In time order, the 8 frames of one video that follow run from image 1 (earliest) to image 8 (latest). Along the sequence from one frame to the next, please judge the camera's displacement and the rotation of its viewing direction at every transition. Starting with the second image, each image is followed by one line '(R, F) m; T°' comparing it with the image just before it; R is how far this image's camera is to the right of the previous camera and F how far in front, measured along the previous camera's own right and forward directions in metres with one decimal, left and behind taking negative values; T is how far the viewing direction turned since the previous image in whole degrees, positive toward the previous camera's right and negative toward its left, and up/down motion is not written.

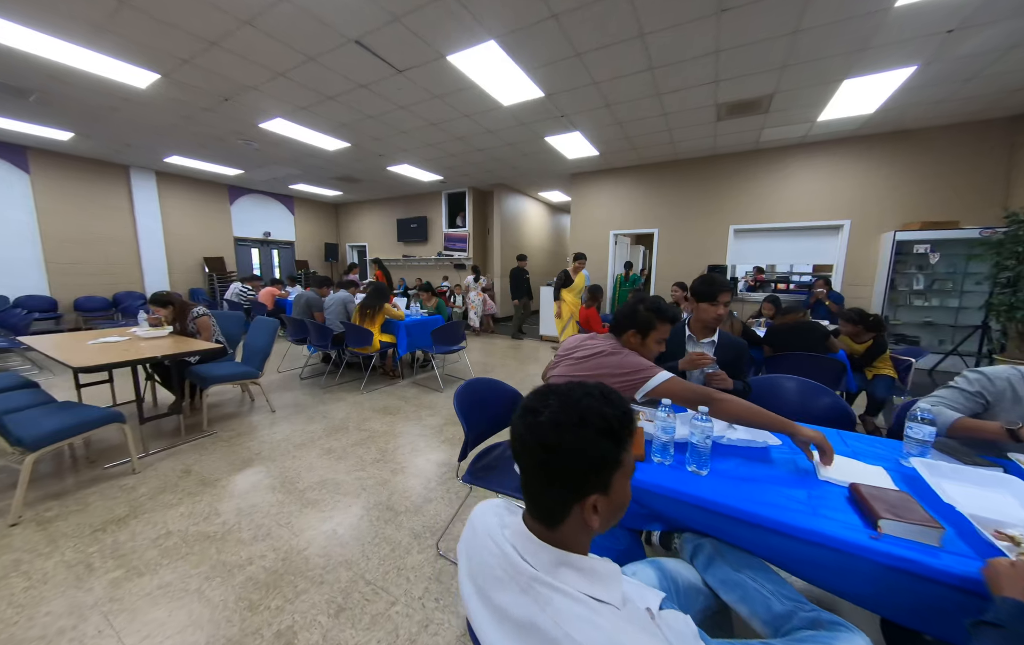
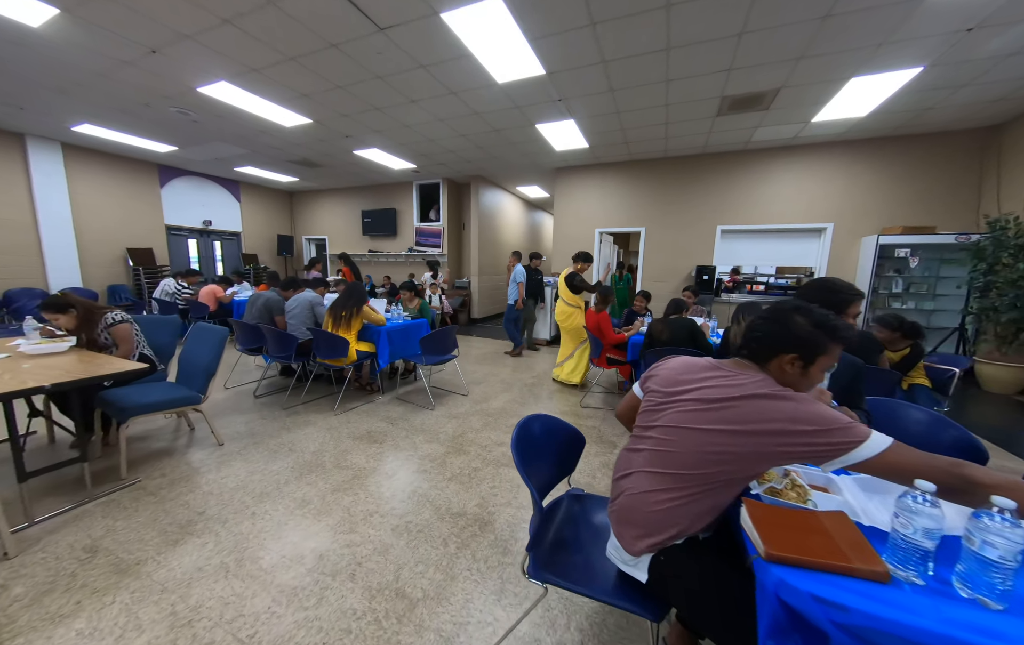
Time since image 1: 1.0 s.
(-0.4, +0.5) m; +6°
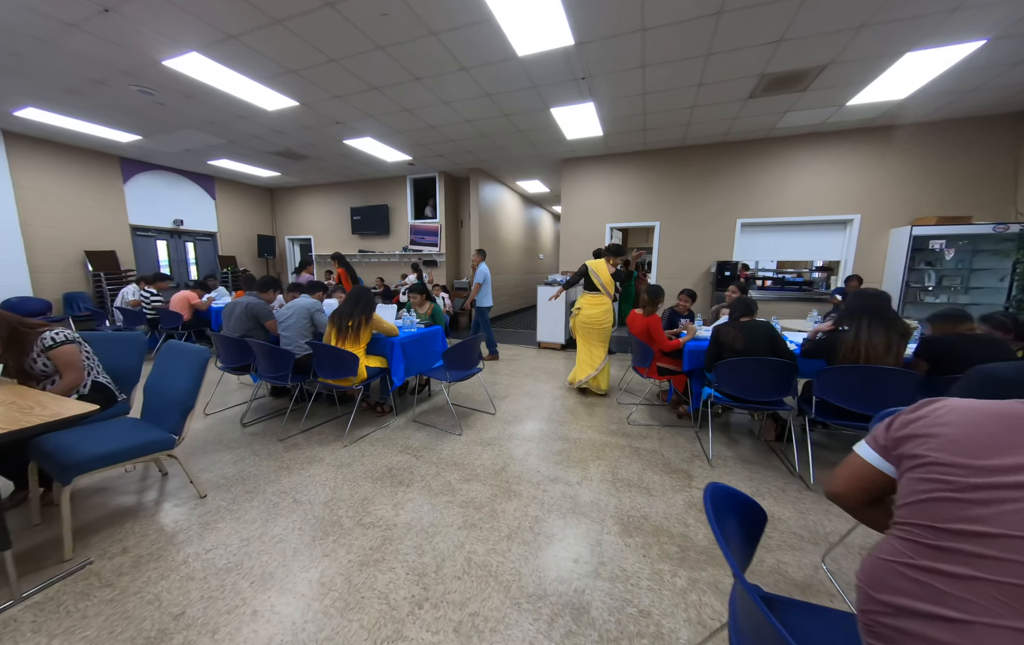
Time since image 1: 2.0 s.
(-0.4, +0.5) m; +2°
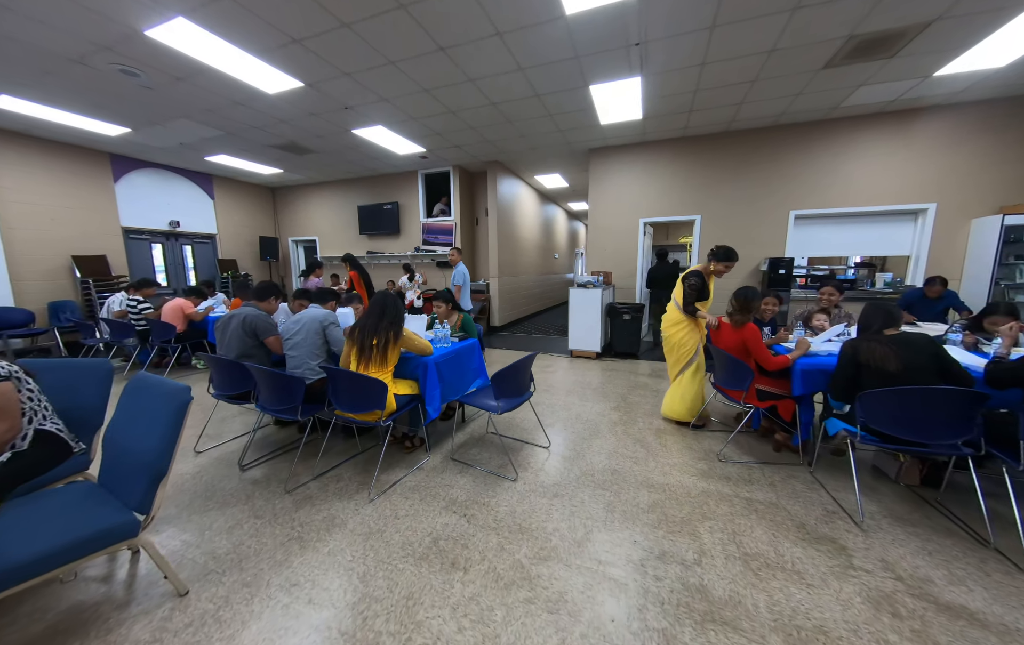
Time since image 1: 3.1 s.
(-0.4, +0.6) m; 0°
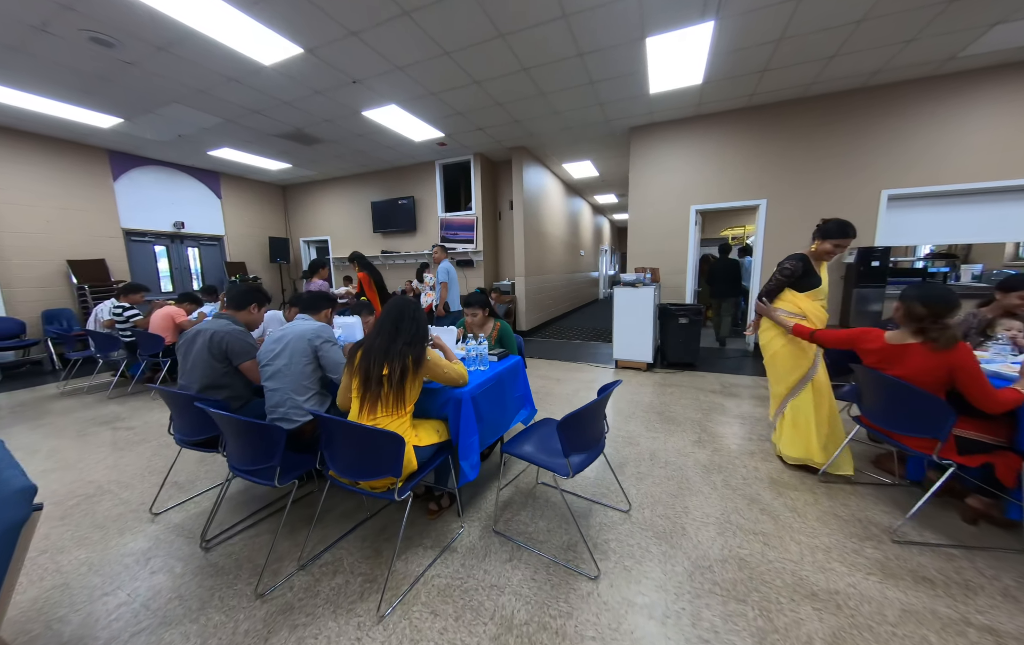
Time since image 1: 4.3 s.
(-0.2, +0.7) m; -2°
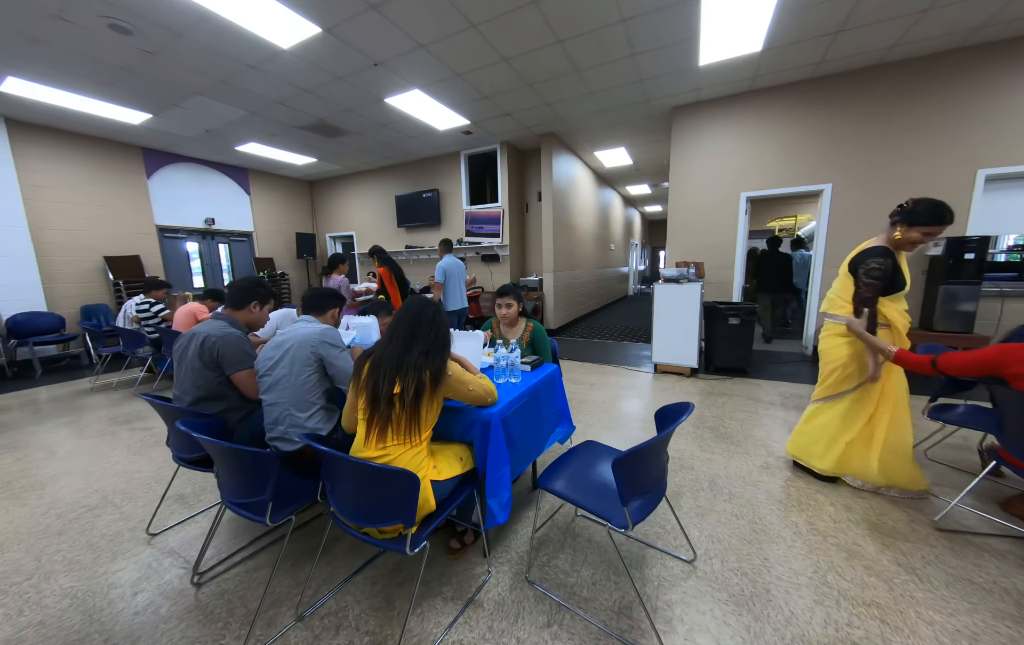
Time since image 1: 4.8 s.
(-0.1, +0.3) m; -4°
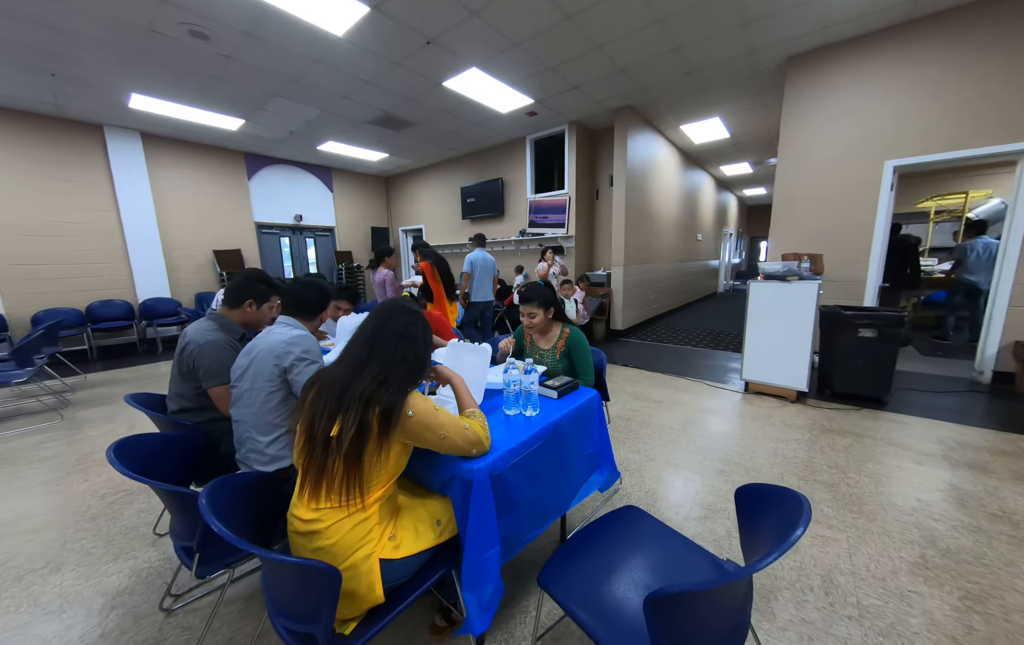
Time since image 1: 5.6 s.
(+0.2, +0.4) m; -12°
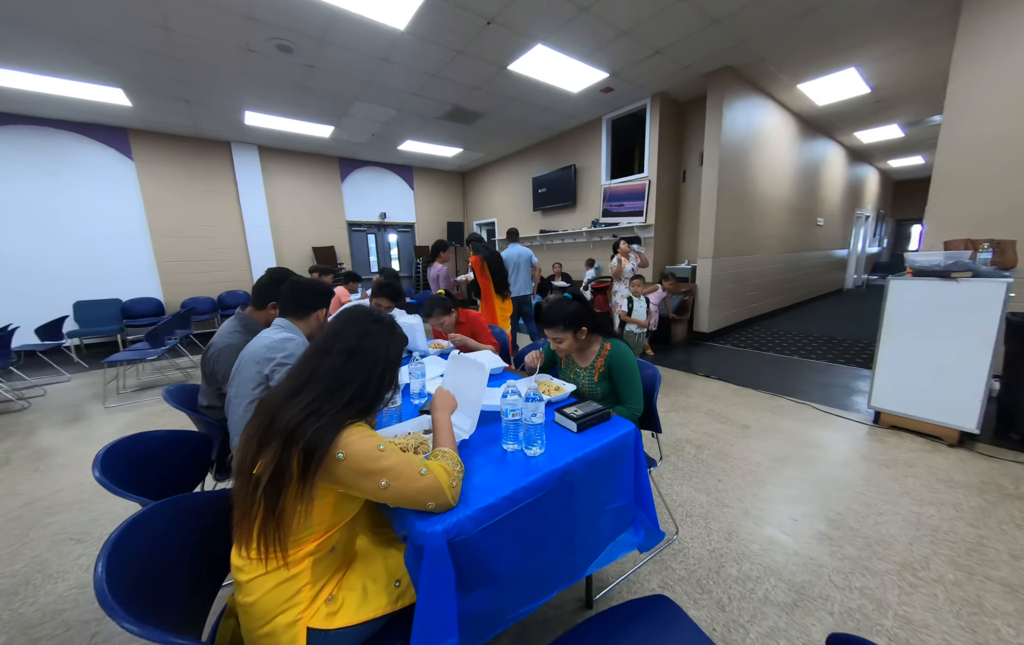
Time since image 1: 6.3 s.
(+0.2, +0.3) m; -13°
